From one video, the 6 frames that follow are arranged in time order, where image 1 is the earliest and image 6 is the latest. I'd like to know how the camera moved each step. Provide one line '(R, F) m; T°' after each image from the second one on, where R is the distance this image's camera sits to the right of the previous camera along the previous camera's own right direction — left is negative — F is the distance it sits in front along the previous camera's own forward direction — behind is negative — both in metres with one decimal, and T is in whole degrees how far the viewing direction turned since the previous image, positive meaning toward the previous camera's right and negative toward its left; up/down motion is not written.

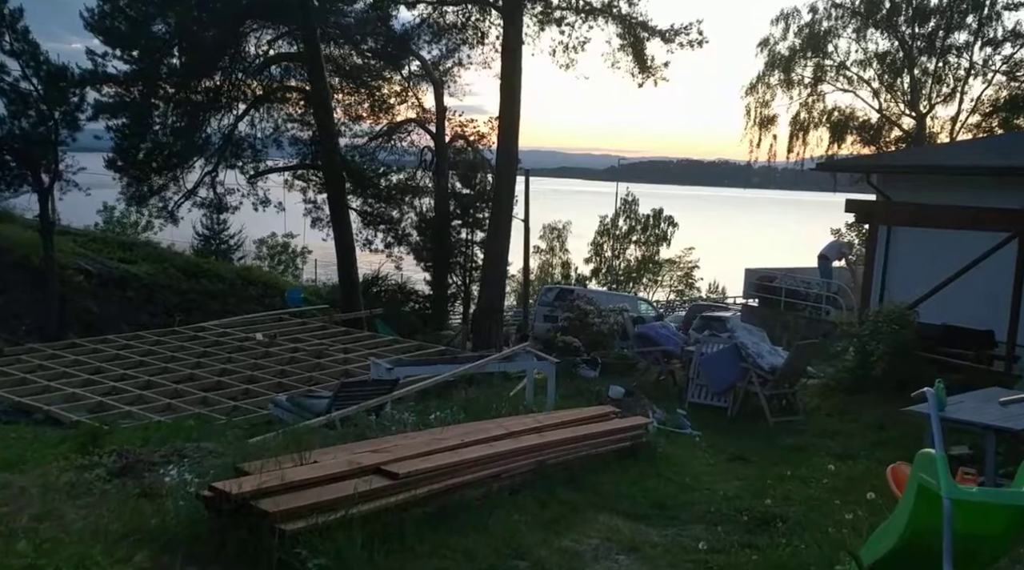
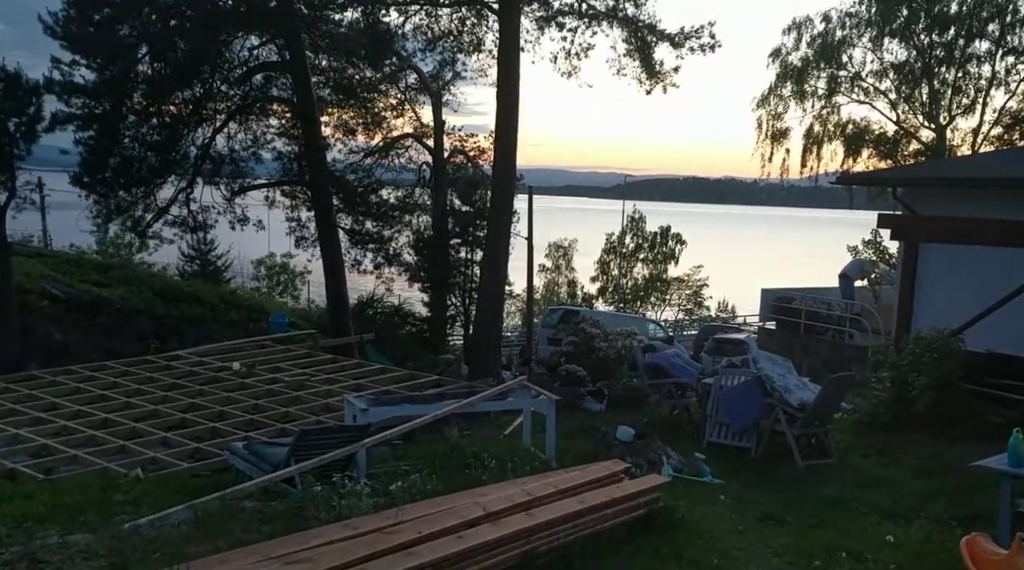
(+0.1, +1.0) m; 0°
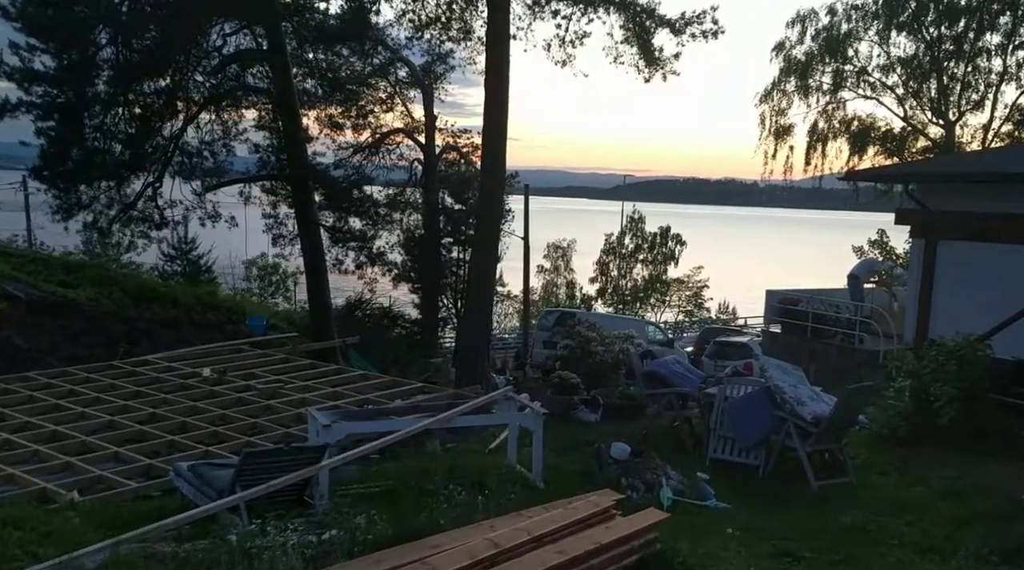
(+0.1, +0.8) m; 0°
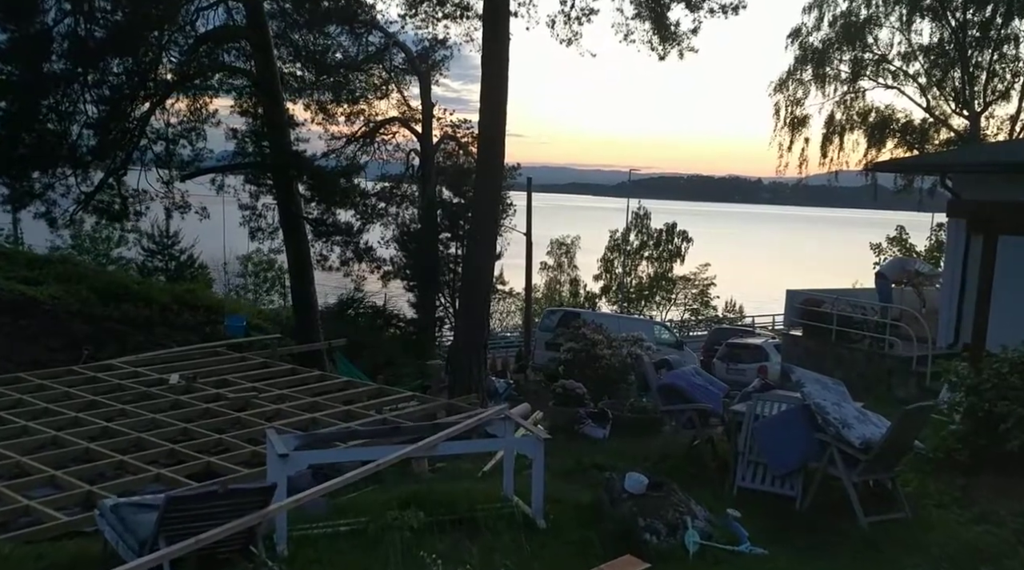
(0.0, +1.1) m; 0°
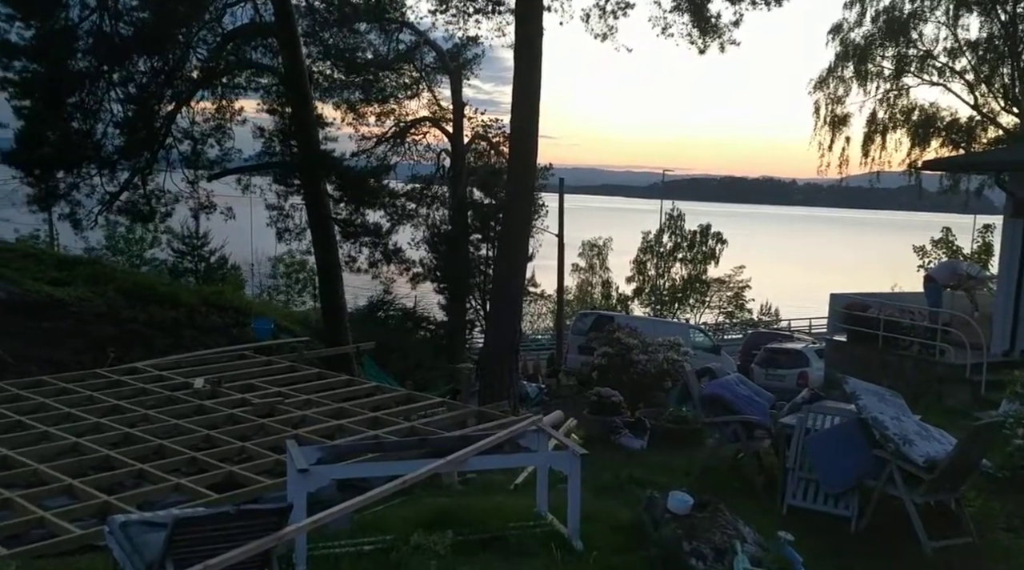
(0.0, +0.4) m; -2°
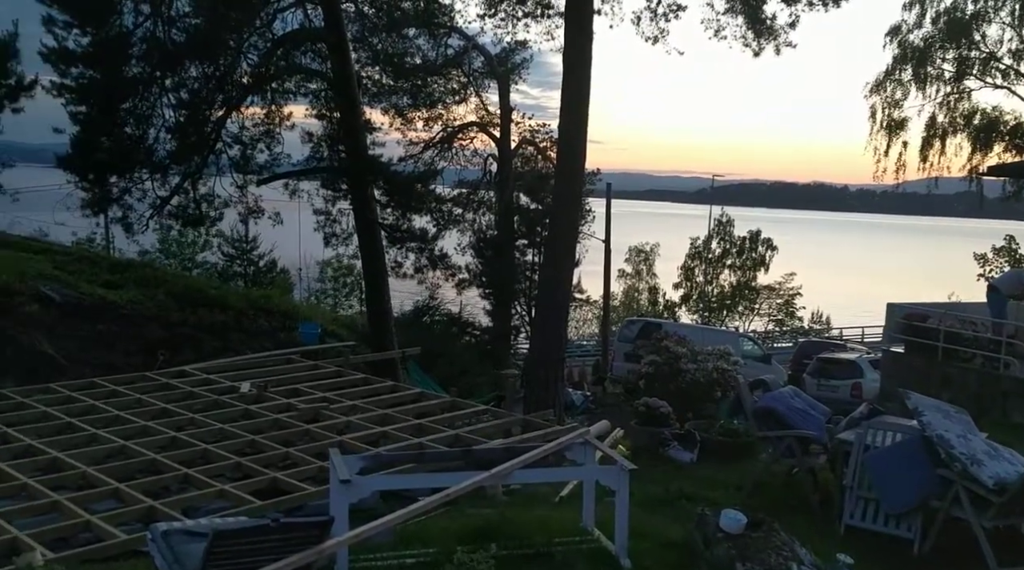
(0.0, +0.1) m; -3°
